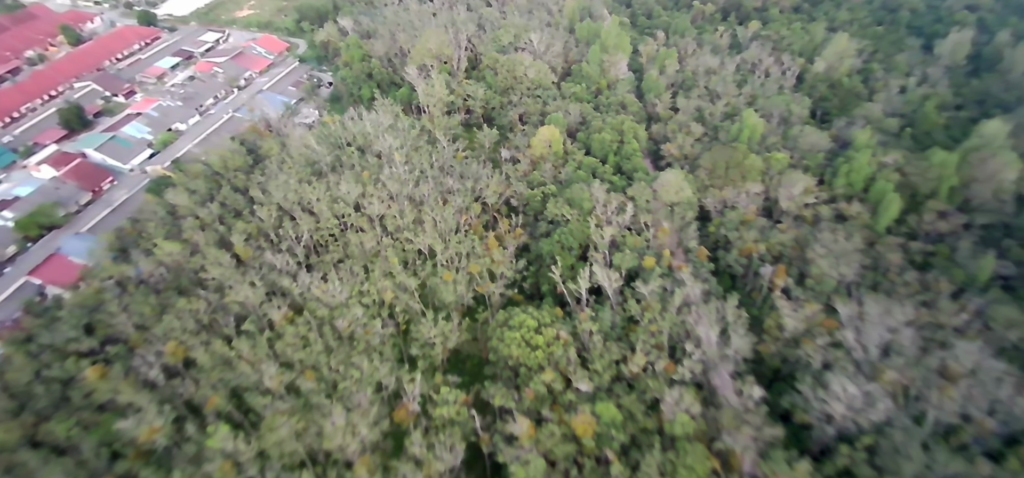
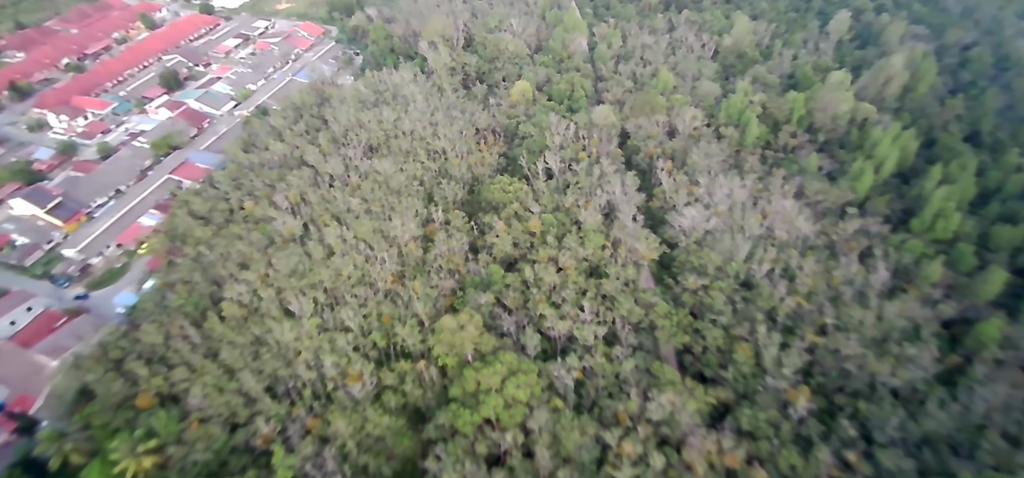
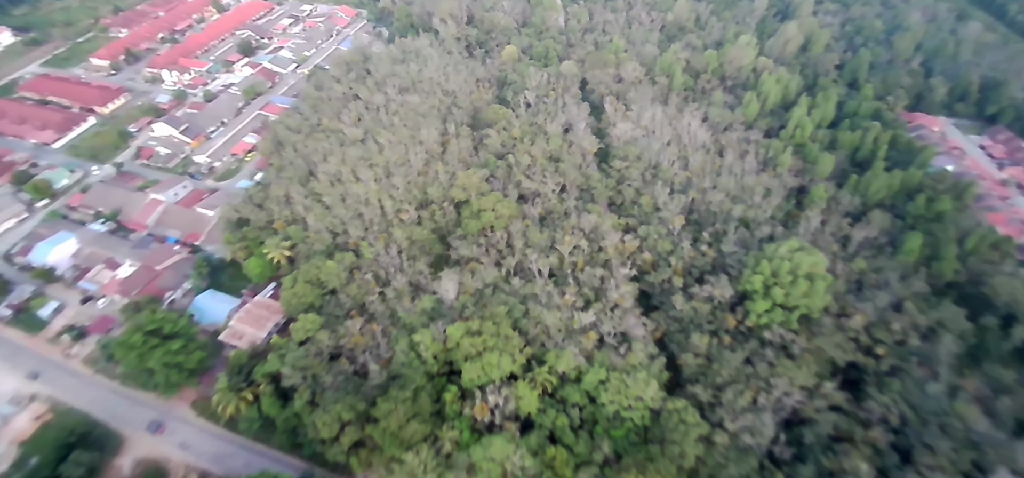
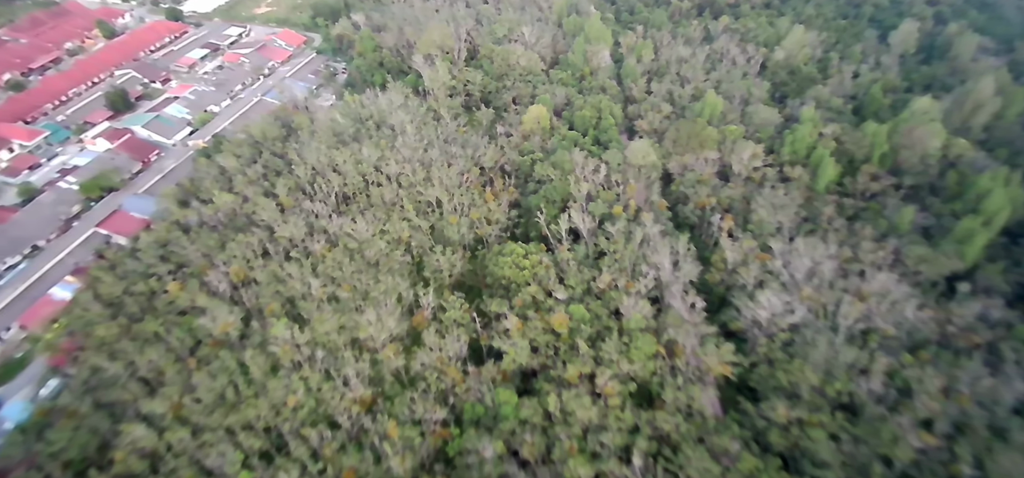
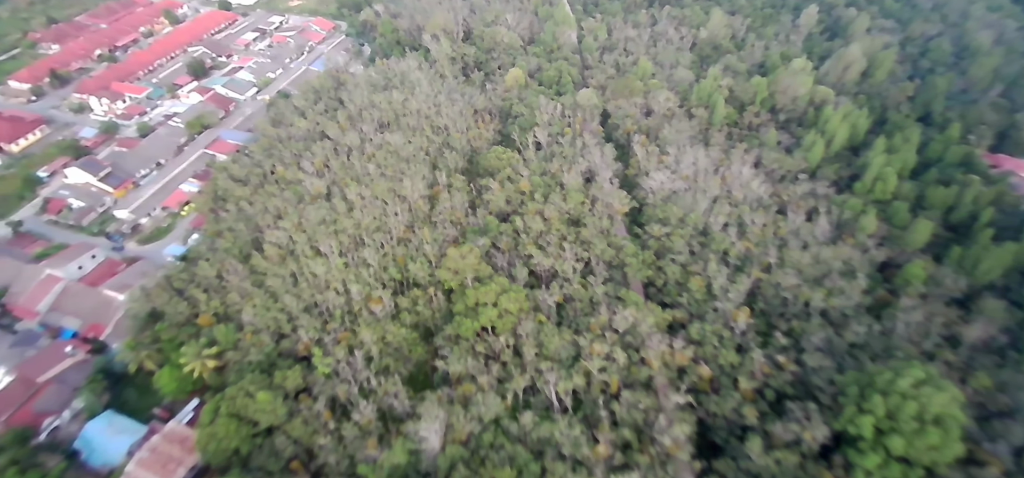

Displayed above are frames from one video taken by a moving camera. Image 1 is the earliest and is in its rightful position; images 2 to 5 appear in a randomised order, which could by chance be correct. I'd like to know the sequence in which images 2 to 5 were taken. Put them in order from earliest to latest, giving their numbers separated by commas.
4, 2, 5, 3
